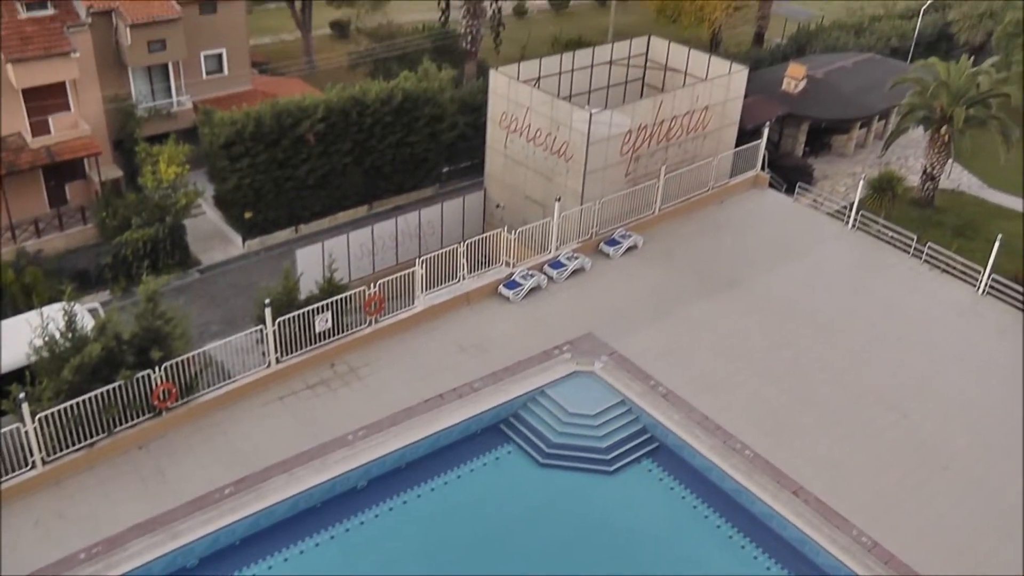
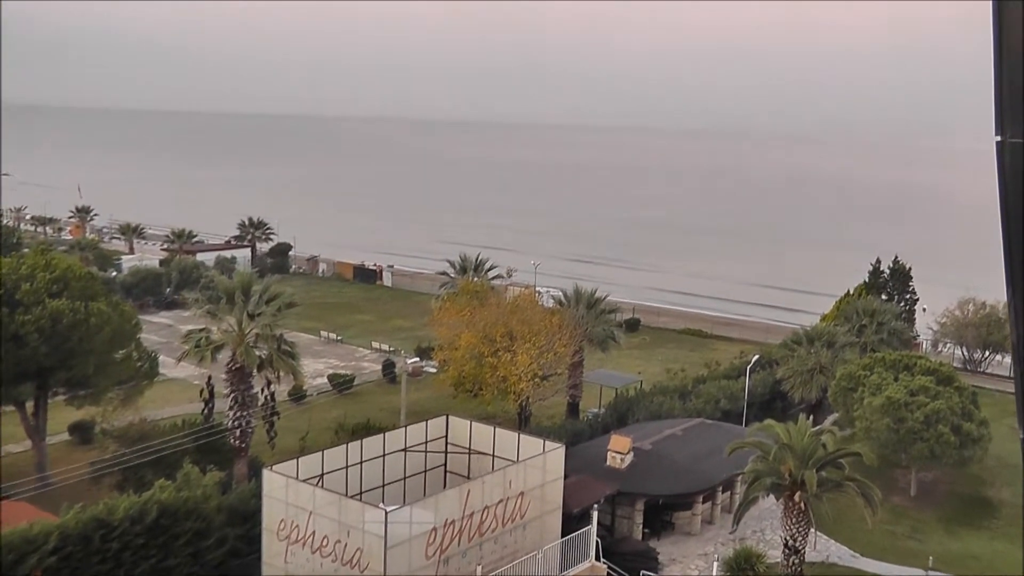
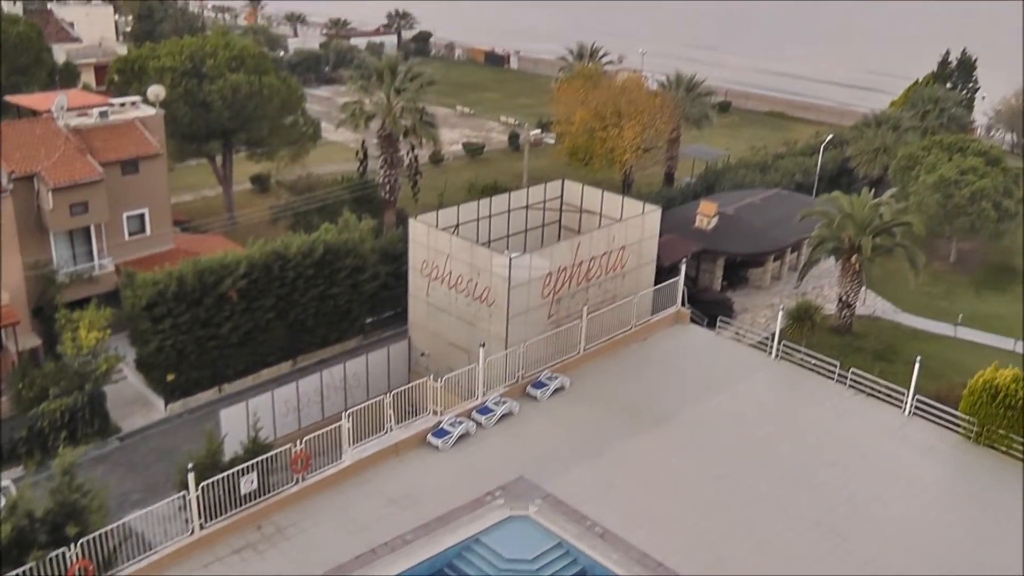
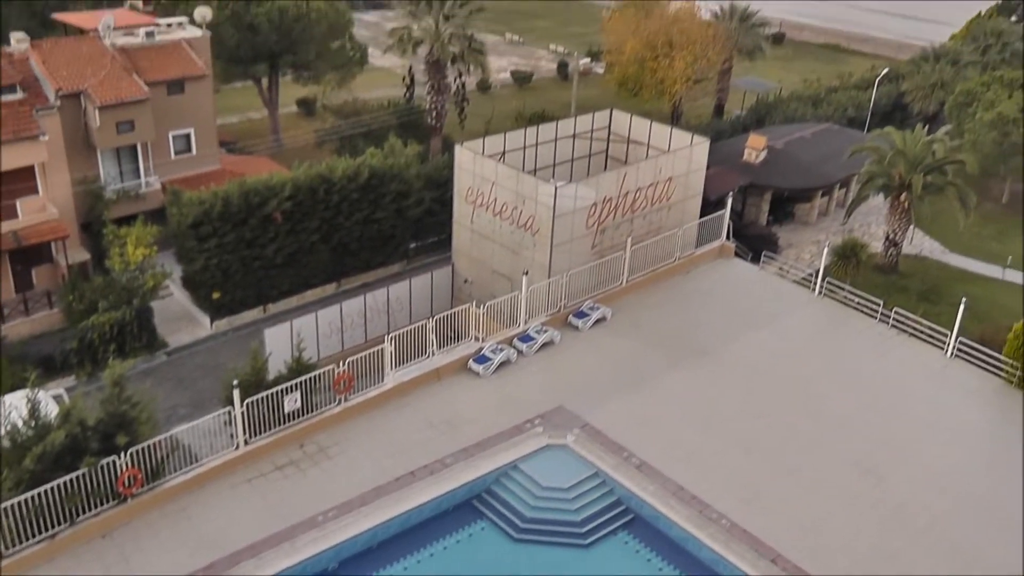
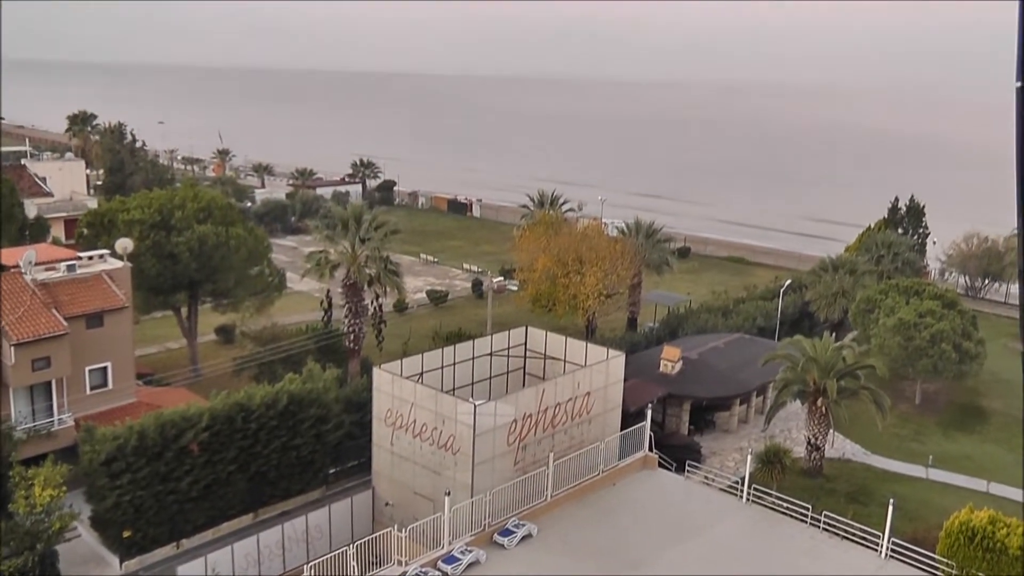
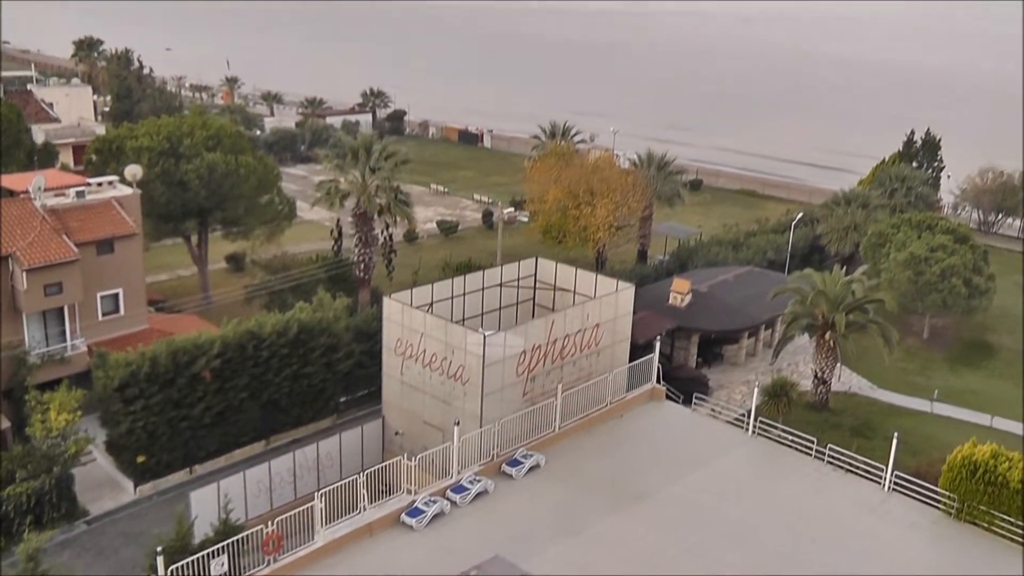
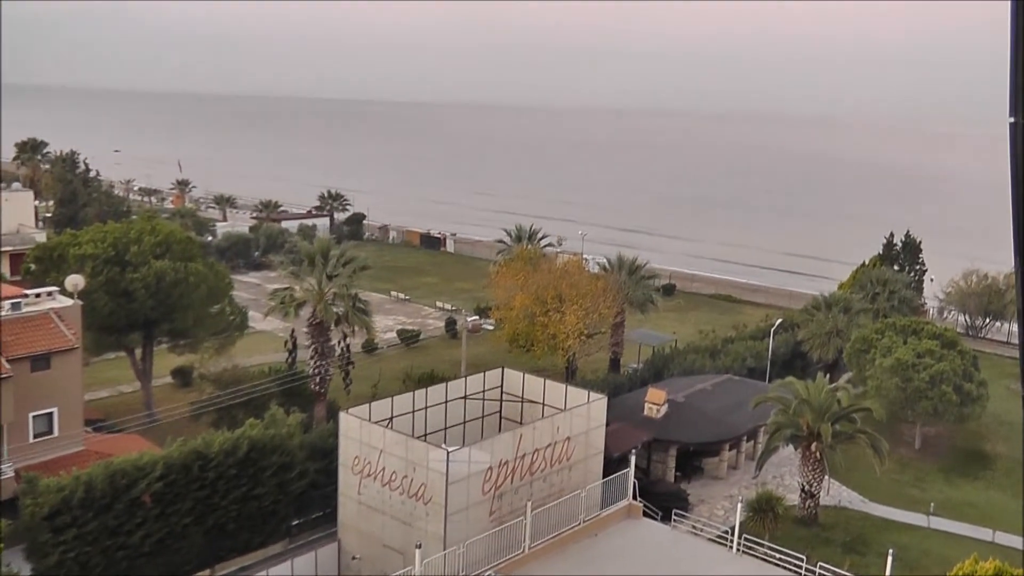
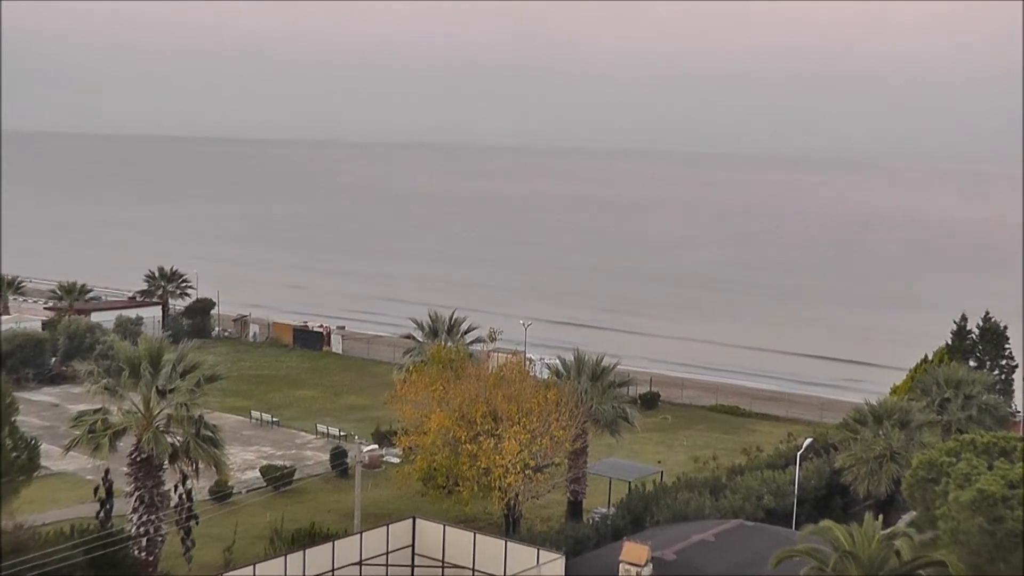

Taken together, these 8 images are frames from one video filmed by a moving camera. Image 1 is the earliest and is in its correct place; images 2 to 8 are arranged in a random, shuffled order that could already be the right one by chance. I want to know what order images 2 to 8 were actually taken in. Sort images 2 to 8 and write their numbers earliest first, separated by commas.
4, 3, 6, 5, 7, 2, 8
